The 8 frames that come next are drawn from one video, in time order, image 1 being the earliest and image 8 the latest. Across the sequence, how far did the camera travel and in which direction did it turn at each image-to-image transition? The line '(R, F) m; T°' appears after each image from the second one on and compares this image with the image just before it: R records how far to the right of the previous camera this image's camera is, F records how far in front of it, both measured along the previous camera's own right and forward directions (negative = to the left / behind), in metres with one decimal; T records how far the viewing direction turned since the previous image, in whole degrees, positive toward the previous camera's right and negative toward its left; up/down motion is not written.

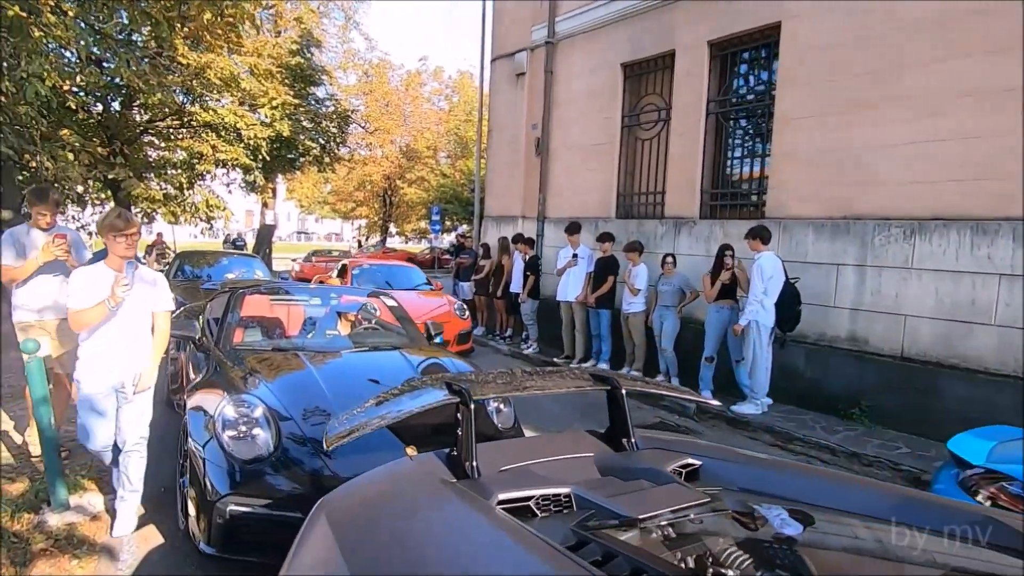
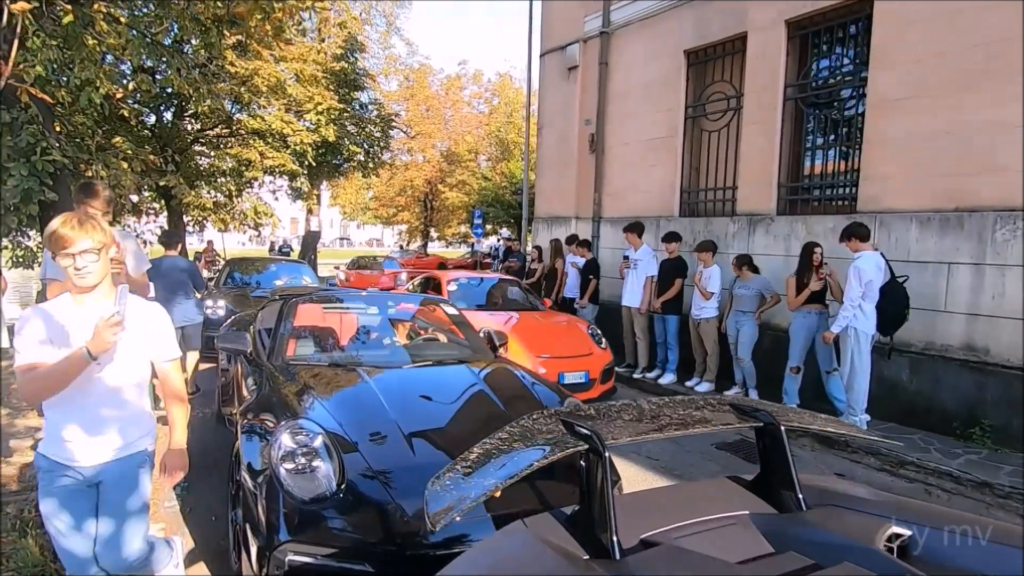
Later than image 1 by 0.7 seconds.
(-0.3, +0.4) m; -4°
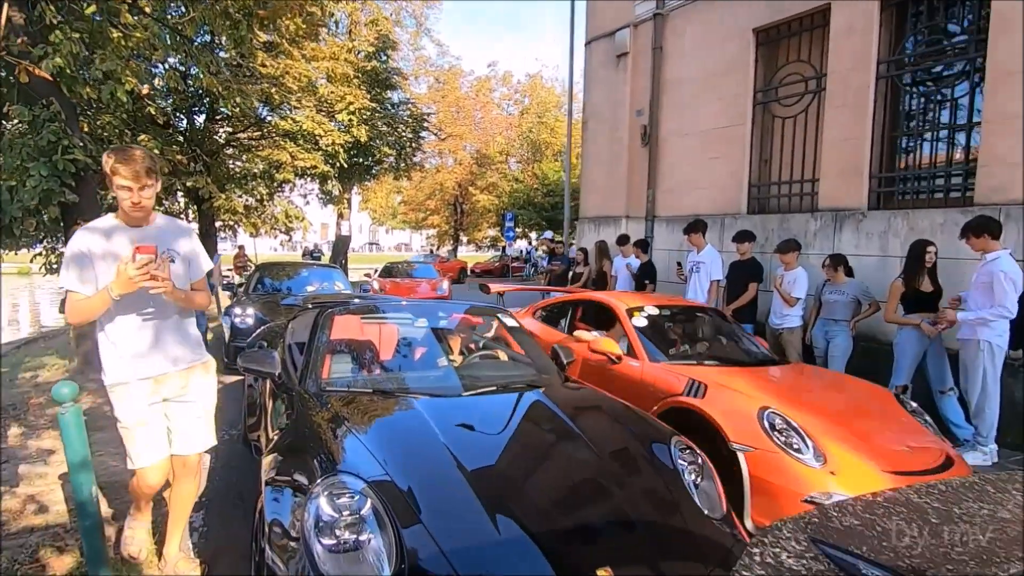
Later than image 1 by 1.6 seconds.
(-0.3, +0.7) m; -3°
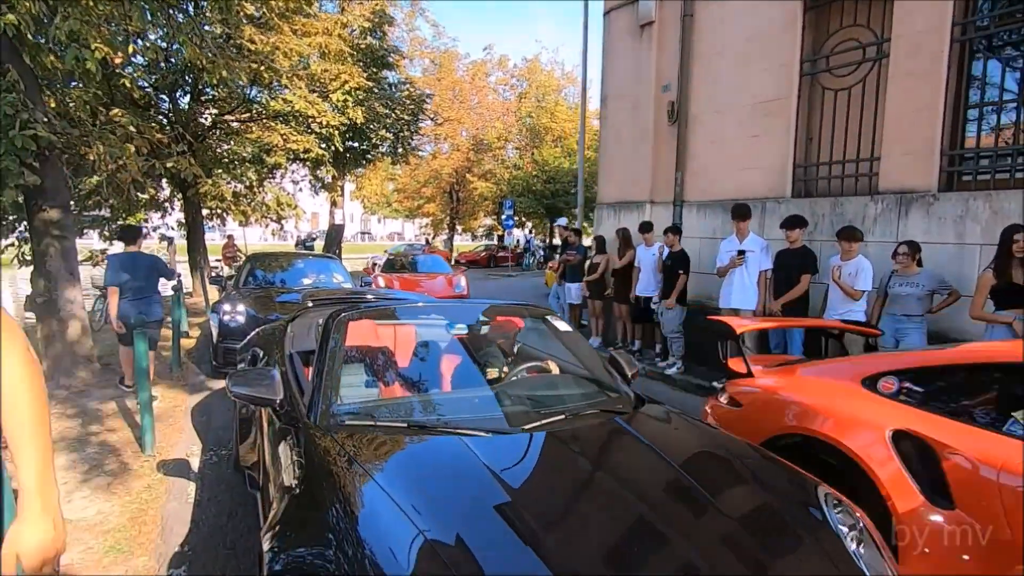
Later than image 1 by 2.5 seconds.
(-0.3, +0.7) m; +1°
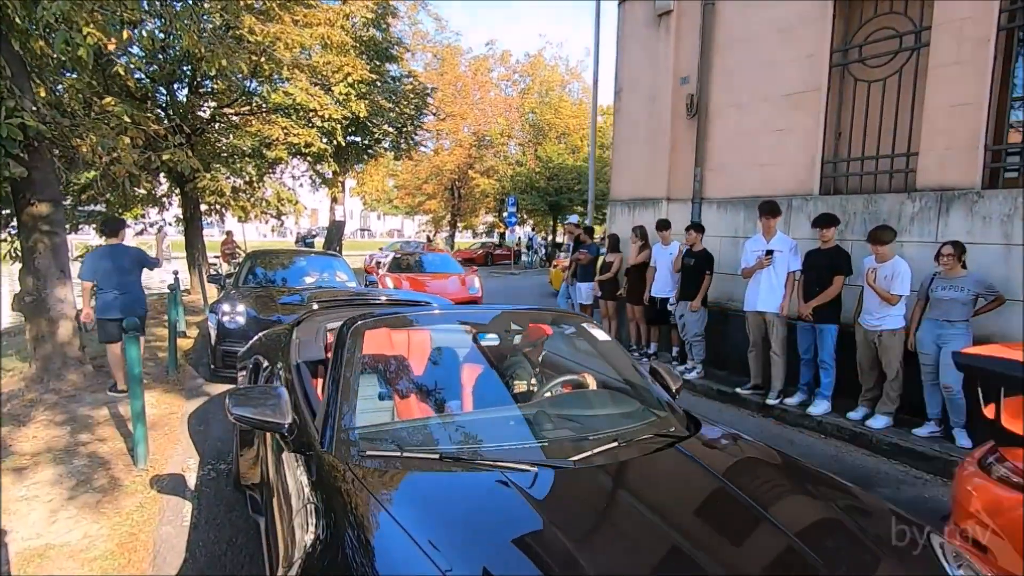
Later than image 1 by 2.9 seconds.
(-0.2, +0.3) m; 0°
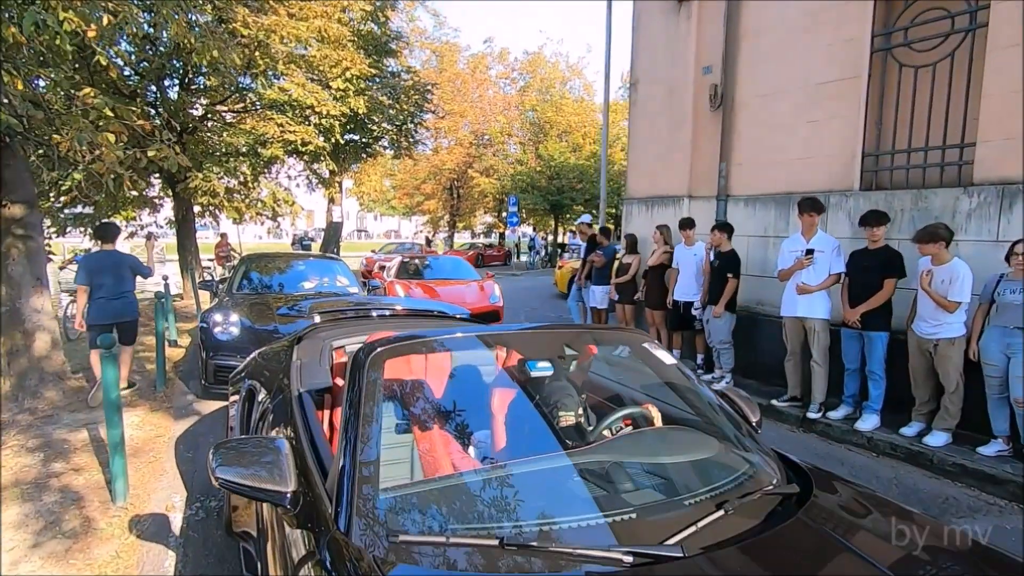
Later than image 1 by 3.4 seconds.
(-0.2, +0.5) m; 0°
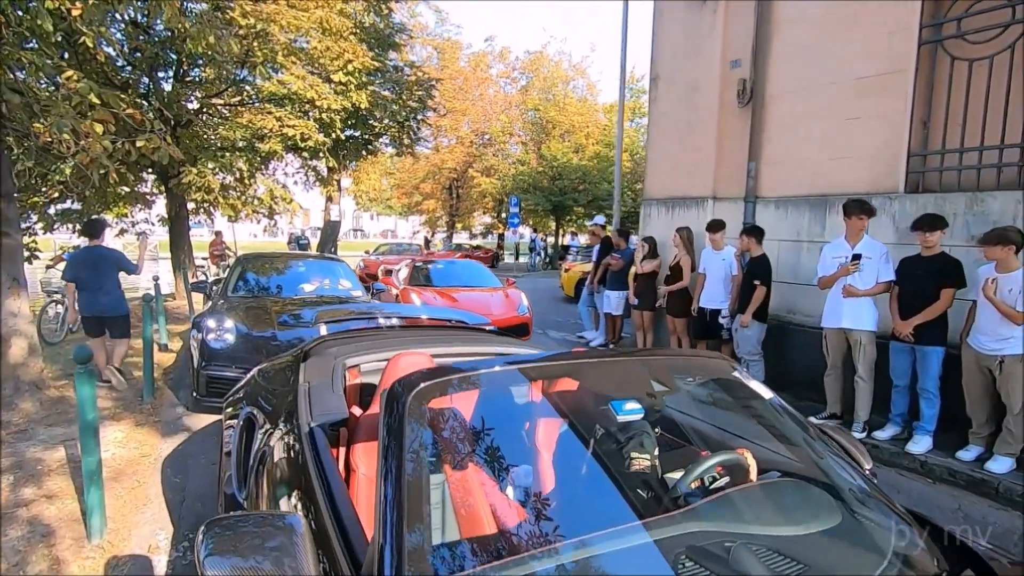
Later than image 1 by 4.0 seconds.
(-0.2, +0.4) m; +1°
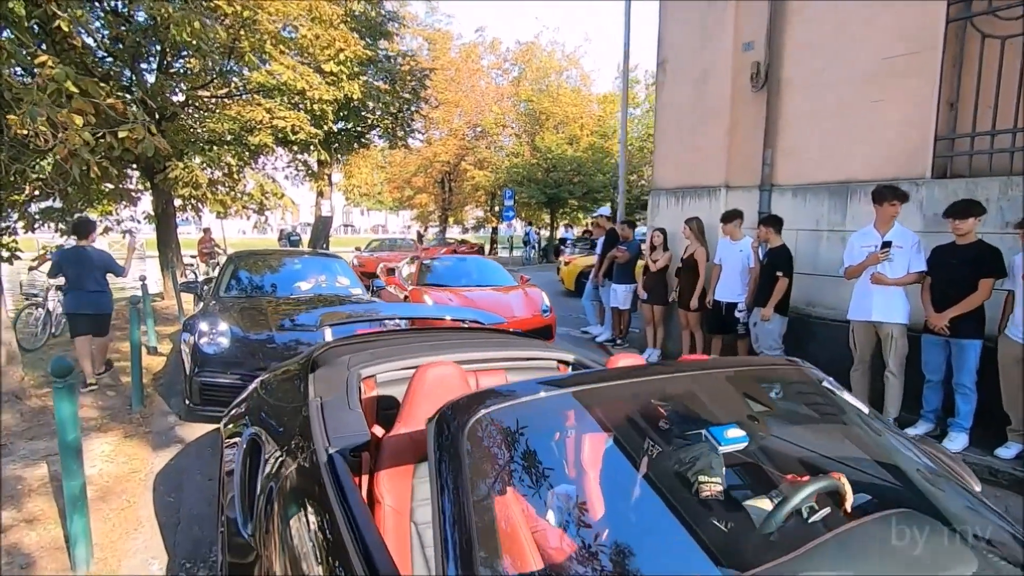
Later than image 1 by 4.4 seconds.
(-0.2, +0.3) m; +1°
